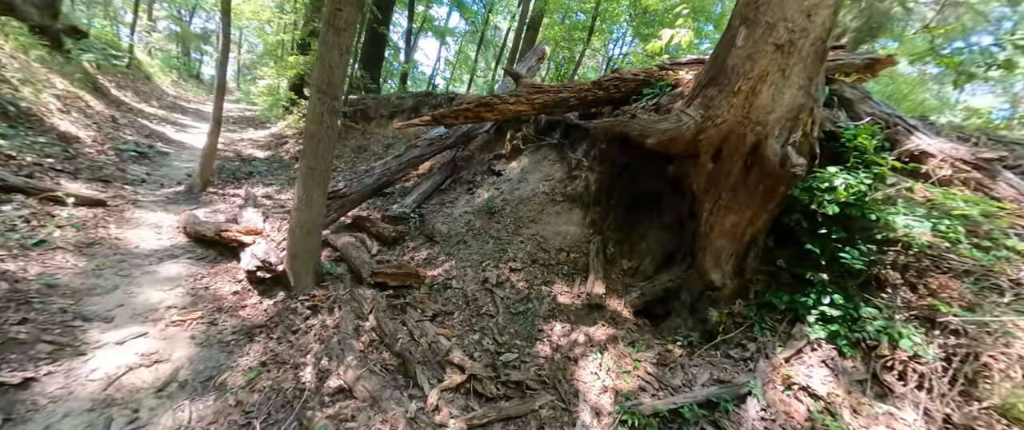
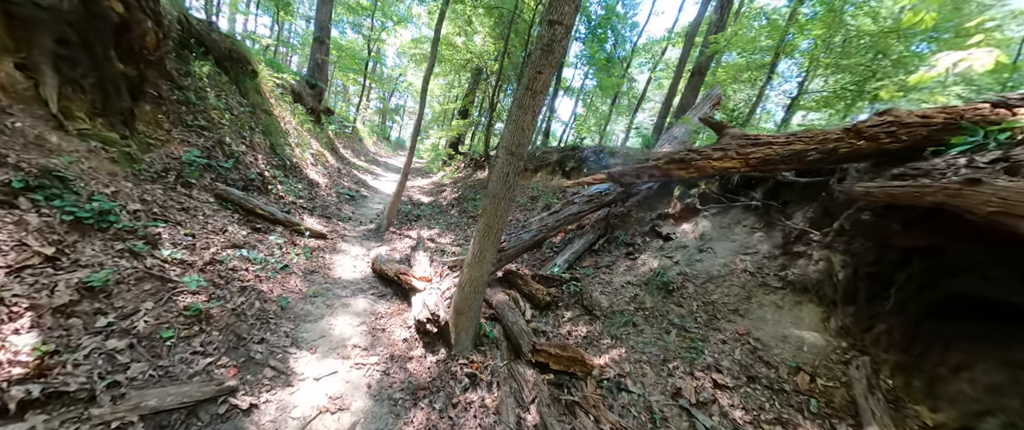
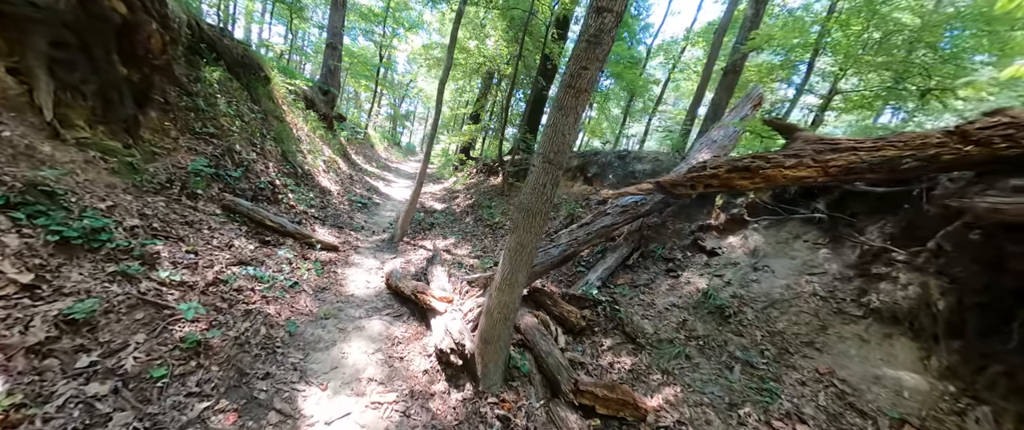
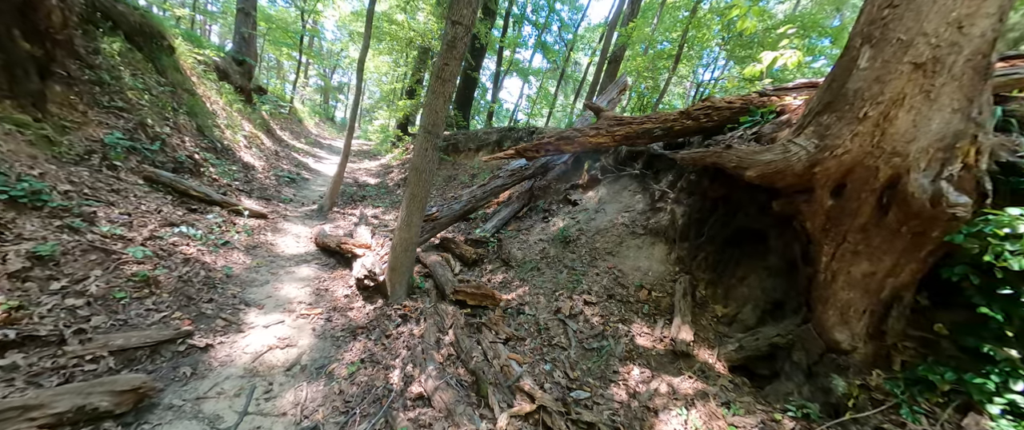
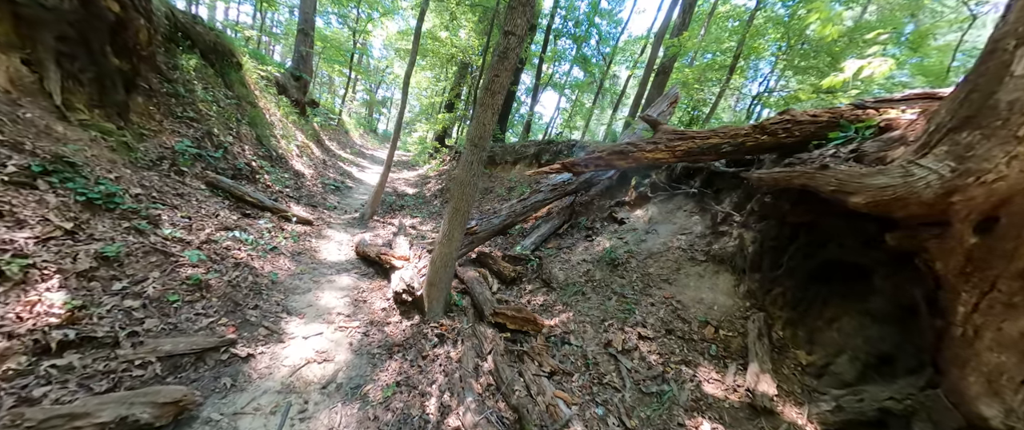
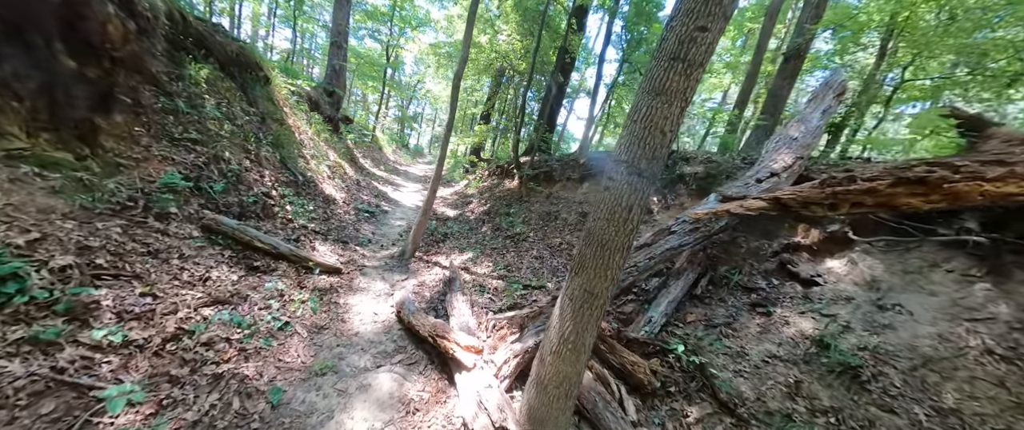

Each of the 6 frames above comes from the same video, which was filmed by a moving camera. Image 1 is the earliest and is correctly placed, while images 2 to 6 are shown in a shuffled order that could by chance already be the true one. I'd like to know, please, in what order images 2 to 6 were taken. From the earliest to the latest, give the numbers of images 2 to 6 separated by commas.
4, 5, 2, 3, 6
